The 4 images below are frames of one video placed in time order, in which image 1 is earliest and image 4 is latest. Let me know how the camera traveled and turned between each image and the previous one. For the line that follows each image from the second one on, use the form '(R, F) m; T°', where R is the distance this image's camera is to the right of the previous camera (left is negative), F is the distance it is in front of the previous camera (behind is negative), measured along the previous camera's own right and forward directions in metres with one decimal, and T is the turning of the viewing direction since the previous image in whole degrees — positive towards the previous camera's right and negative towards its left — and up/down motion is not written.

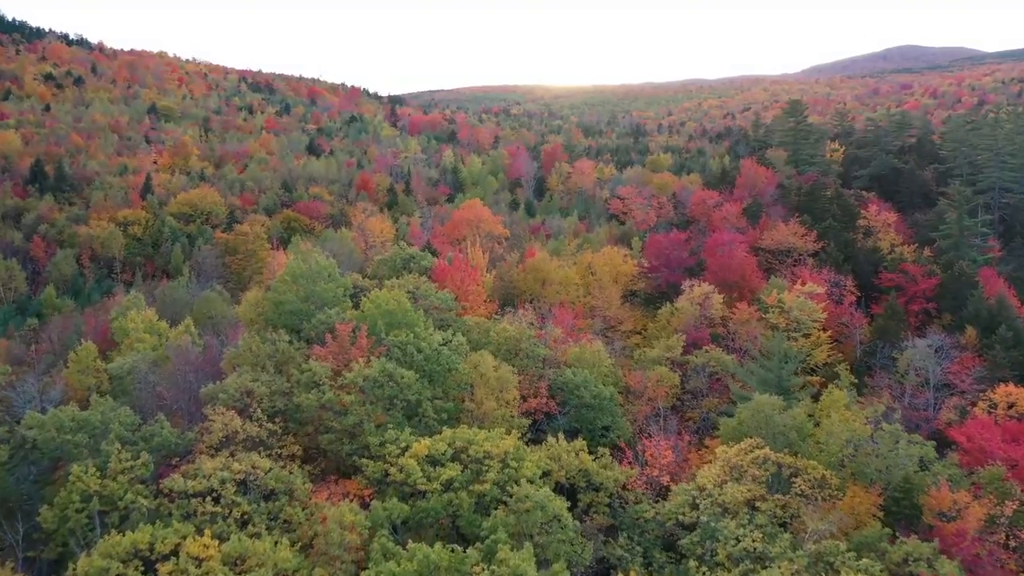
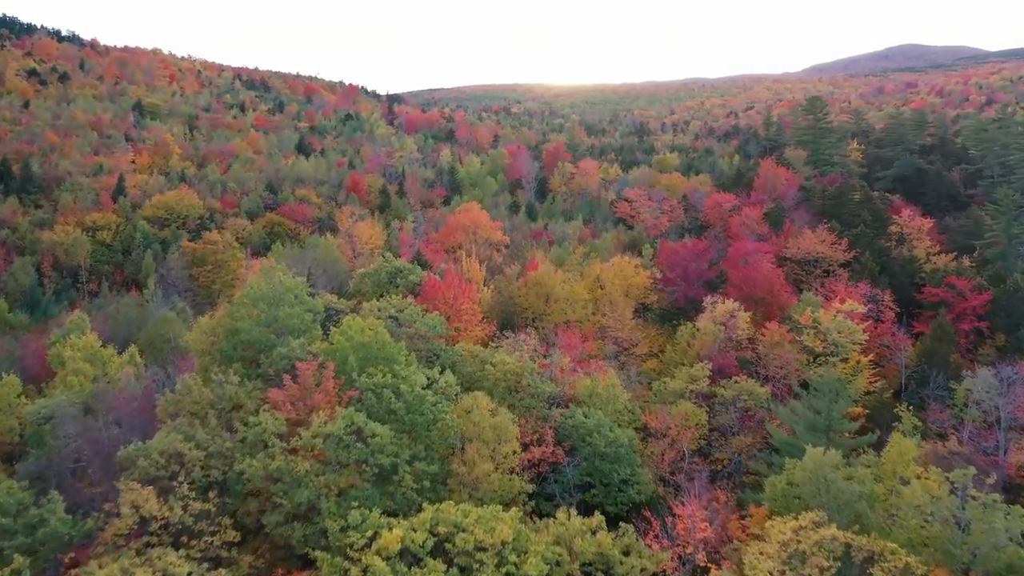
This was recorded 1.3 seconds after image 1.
(0.0, +6.0) m; 0°
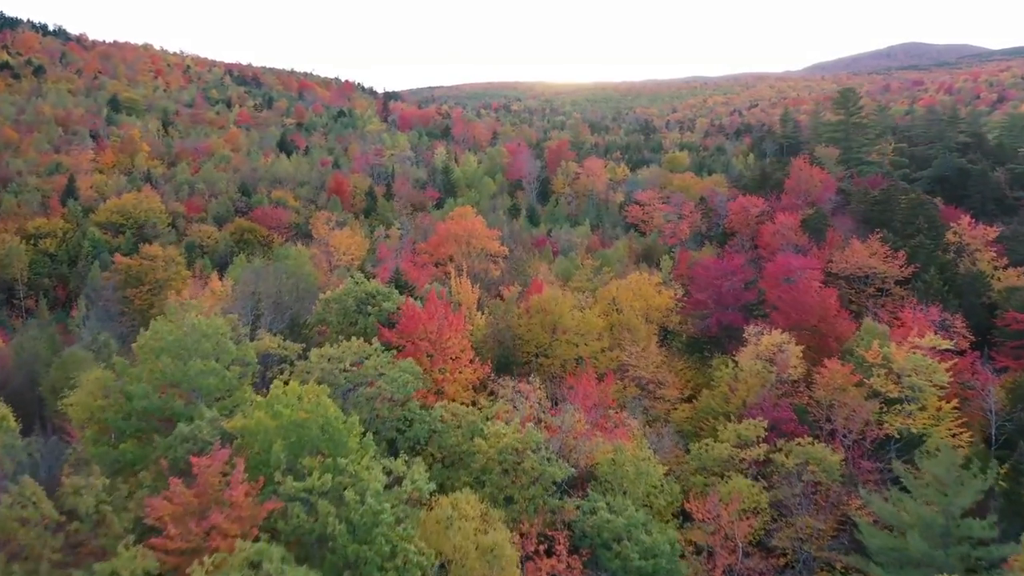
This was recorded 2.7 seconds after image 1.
(0.0, +8.7) m; 0°
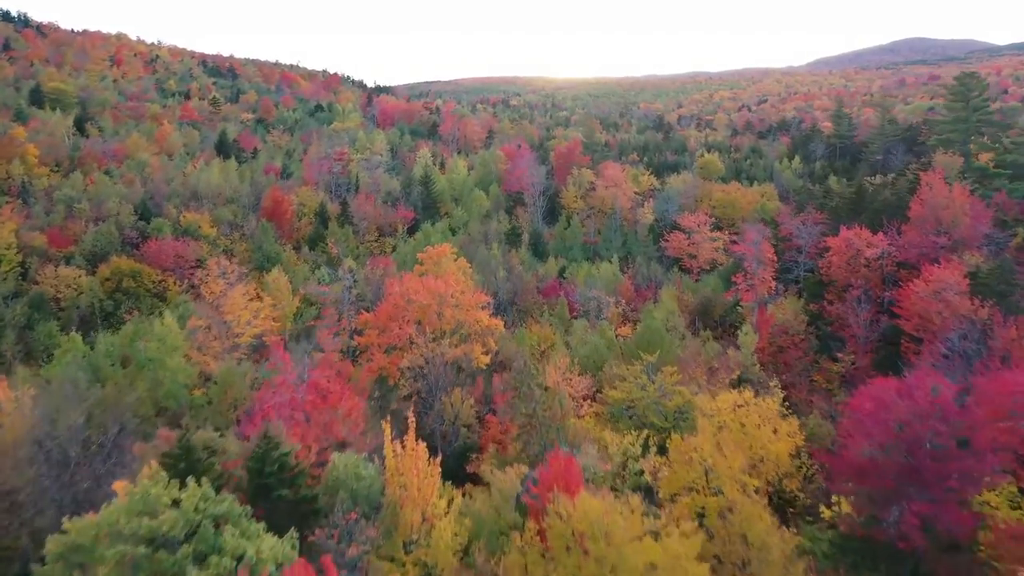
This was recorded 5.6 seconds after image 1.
(0.0, +21.4) m; 0°
